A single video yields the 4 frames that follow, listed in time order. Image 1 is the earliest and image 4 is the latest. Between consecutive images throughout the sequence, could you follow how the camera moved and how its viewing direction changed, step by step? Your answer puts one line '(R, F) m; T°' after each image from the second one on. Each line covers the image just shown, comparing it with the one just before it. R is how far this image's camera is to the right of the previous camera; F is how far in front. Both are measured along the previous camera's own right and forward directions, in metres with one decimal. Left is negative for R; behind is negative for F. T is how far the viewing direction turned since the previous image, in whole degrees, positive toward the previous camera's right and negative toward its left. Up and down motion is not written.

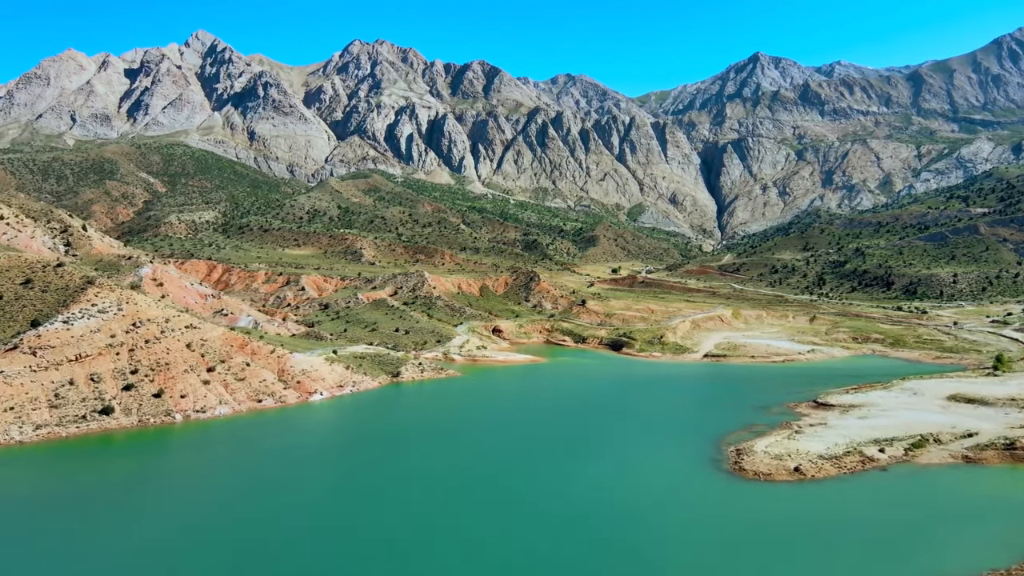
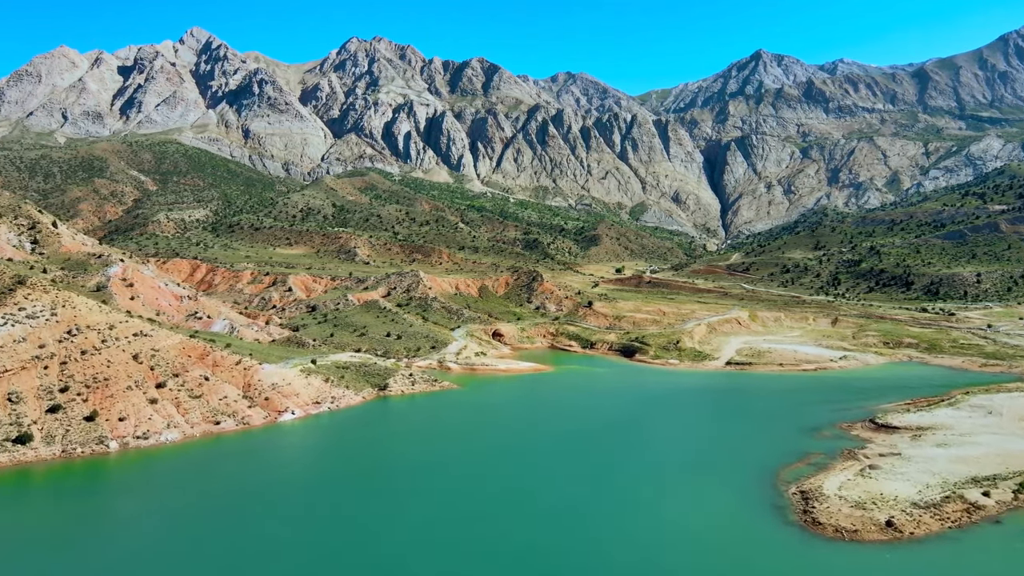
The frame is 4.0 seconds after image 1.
(-0.4, +8.1) m; 0°
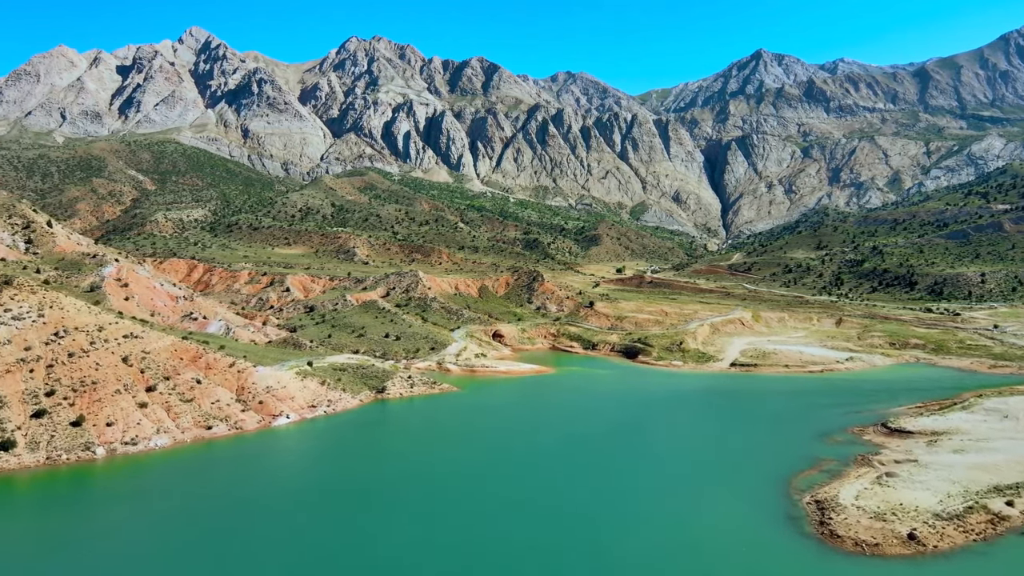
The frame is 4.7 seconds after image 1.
(-0.1, +1.4) m; 0°
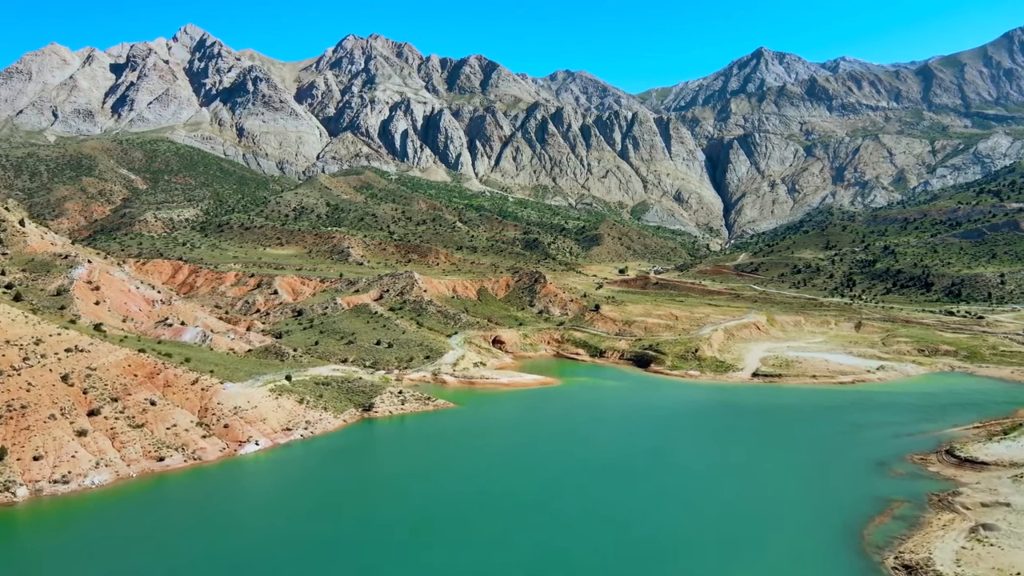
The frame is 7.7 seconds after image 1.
(-0.4, +6.3) m; 0°
